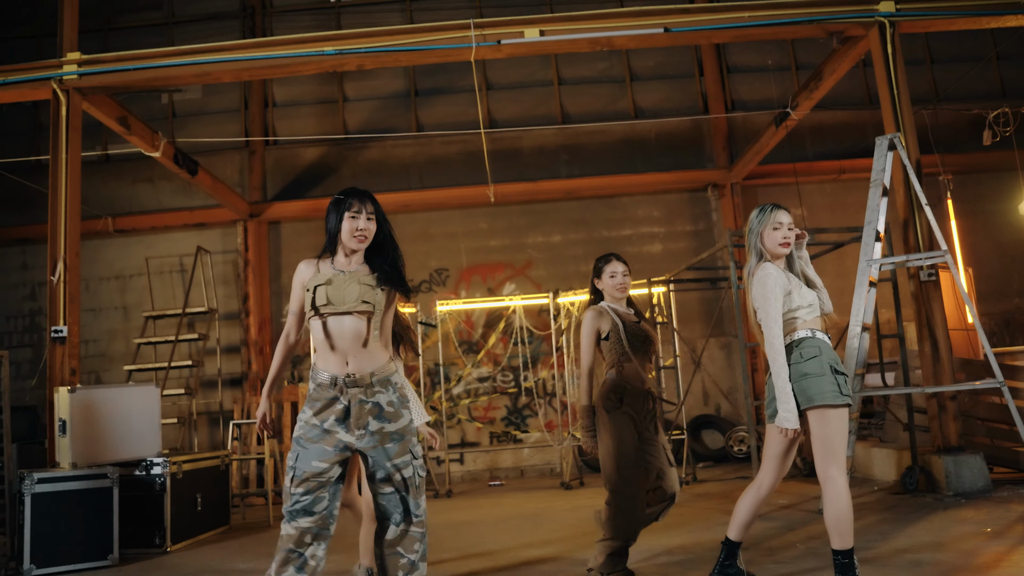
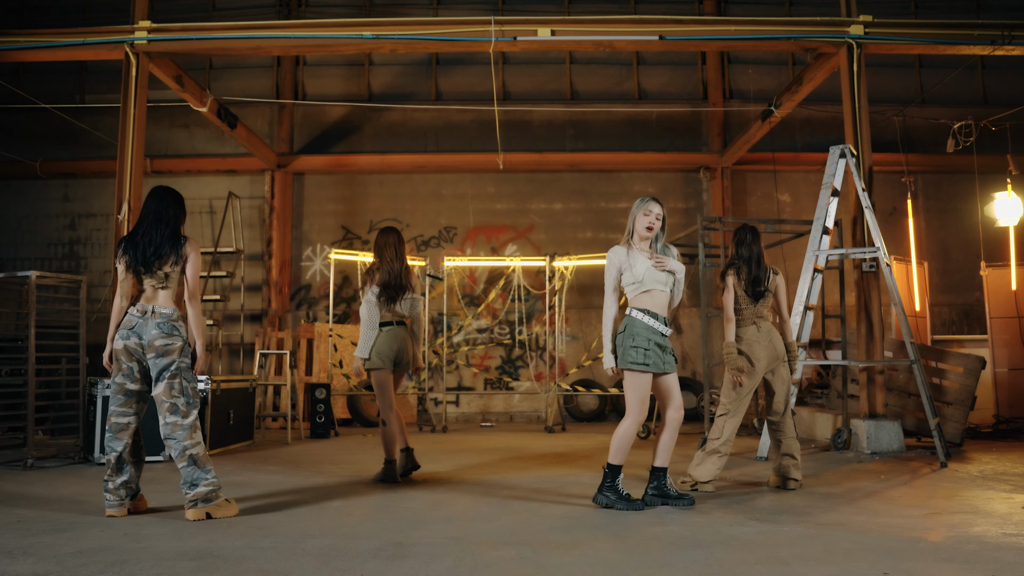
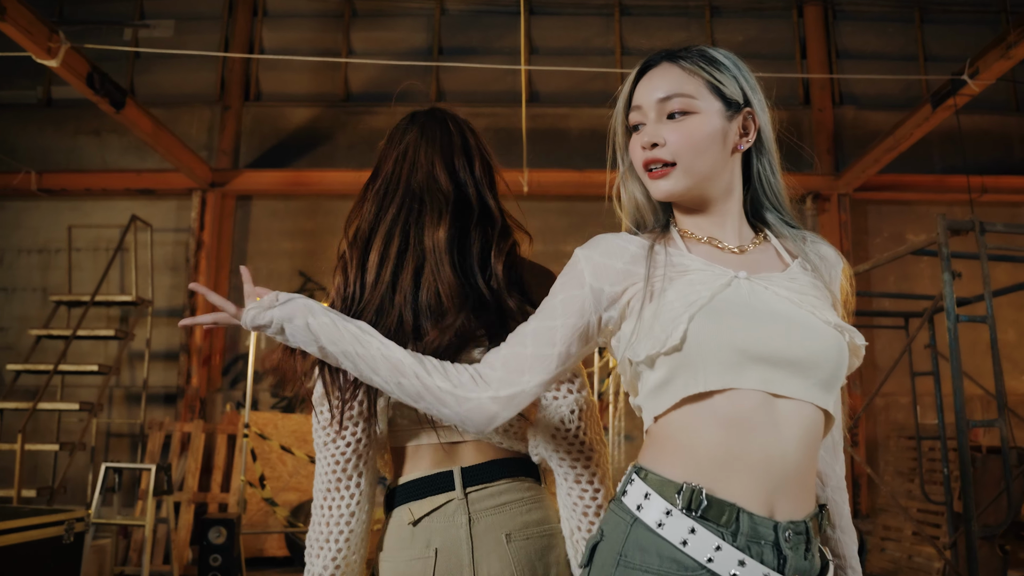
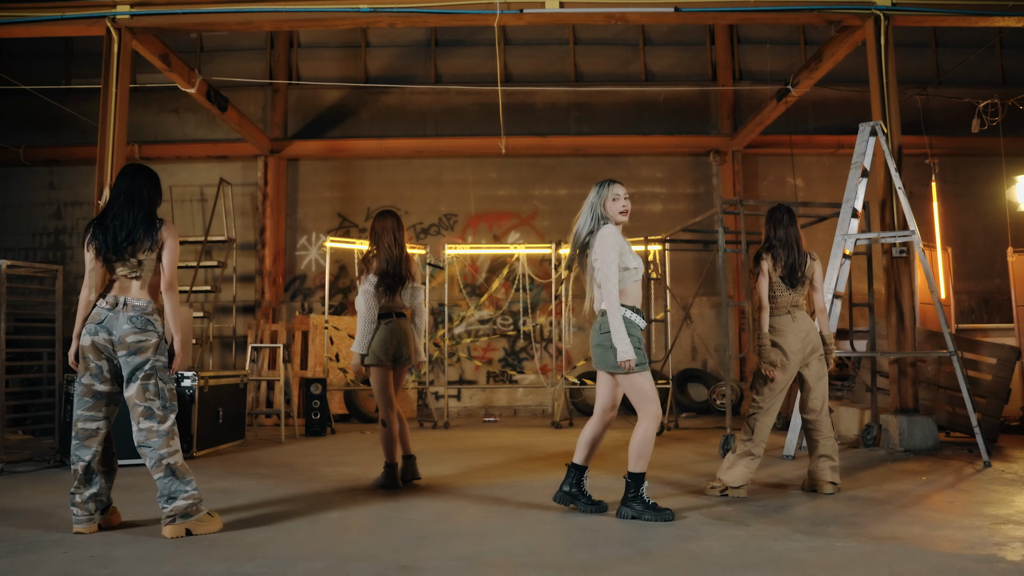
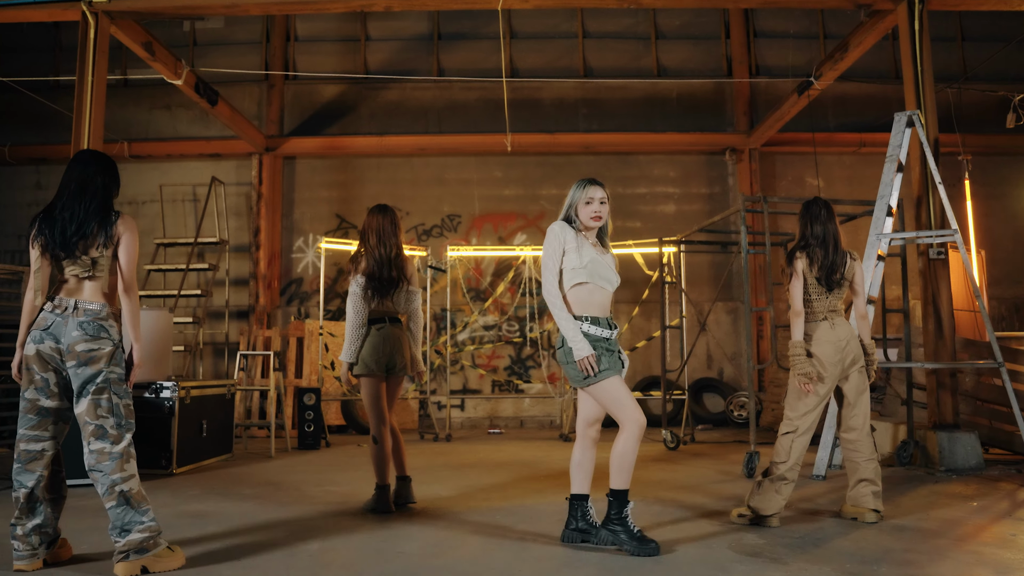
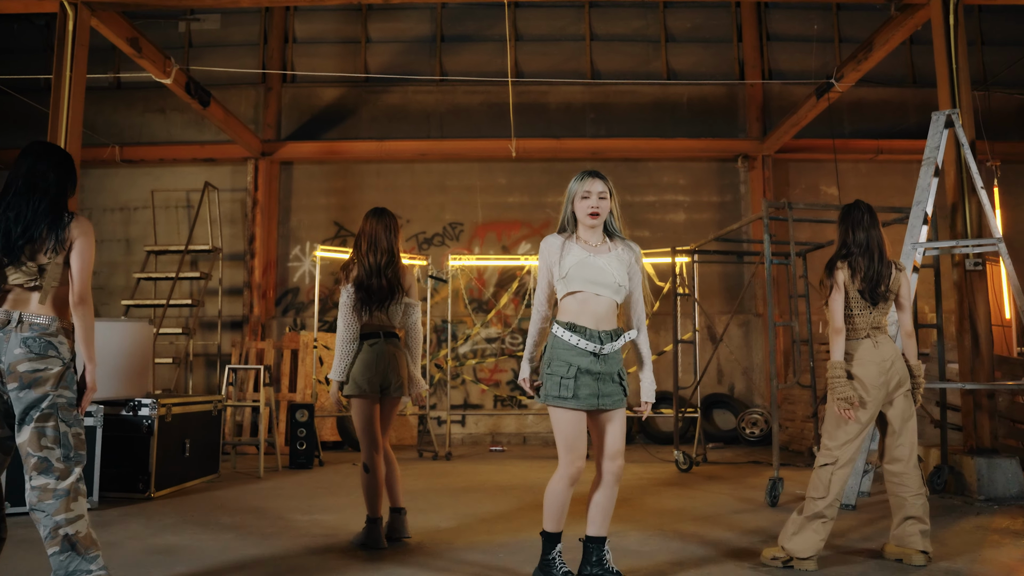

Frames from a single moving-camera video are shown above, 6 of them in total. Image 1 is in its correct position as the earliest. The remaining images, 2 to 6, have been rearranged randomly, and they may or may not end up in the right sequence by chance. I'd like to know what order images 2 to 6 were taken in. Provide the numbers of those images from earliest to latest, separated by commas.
2, 4, 5, 6, 3
